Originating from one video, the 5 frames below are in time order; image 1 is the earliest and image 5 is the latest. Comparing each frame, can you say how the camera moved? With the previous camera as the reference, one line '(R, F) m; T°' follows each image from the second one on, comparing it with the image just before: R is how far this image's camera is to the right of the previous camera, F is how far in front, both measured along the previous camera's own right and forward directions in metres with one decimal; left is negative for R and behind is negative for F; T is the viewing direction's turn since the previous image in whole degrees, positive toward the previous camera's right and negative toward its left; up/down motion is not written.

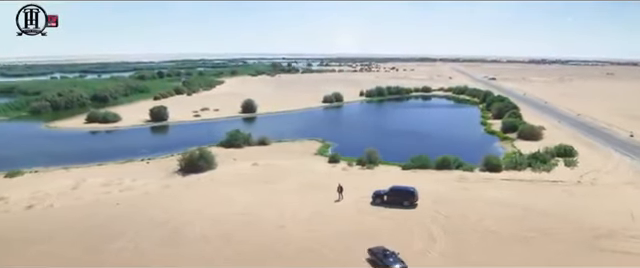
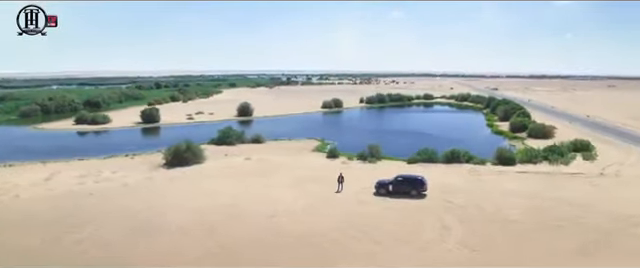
(+0.1, +2.3) m; 0°
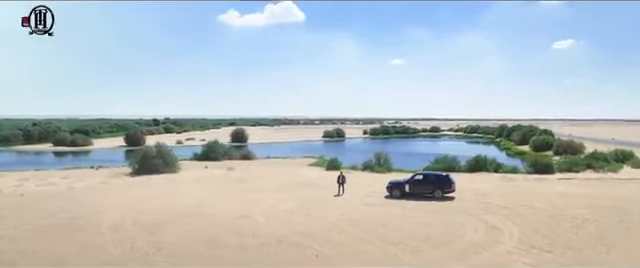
(+0.2, +4.6) m; 0°
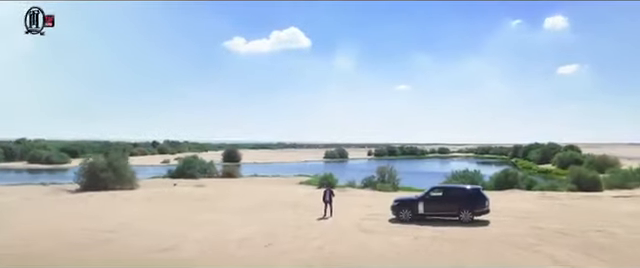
(+0.6, +4.4) m; -1°
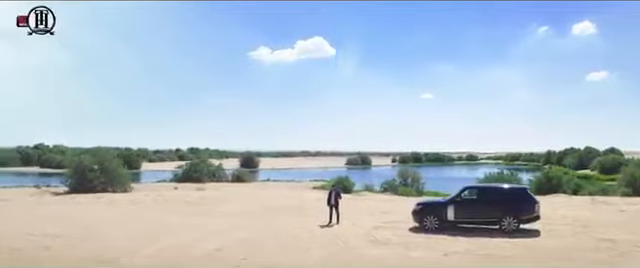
(+0.4, +2.2) m; -3°
